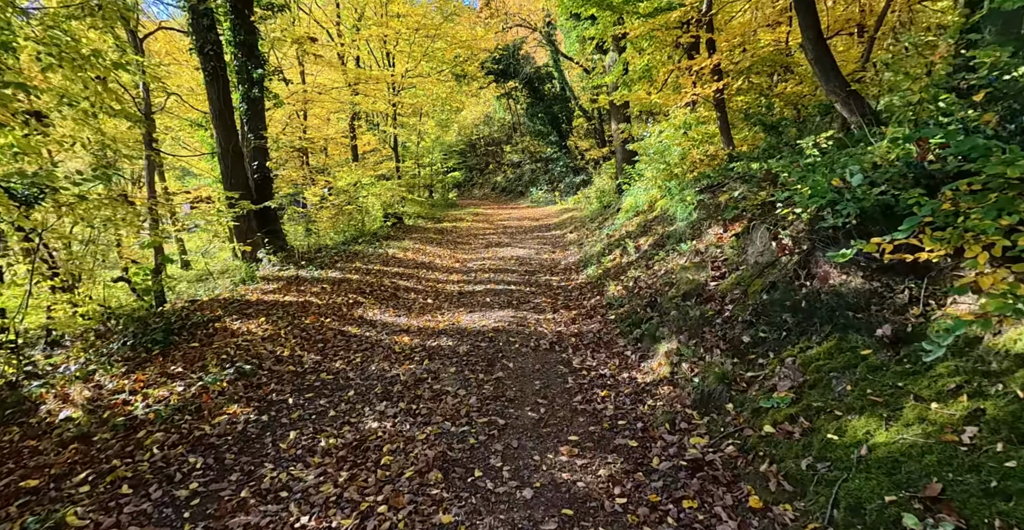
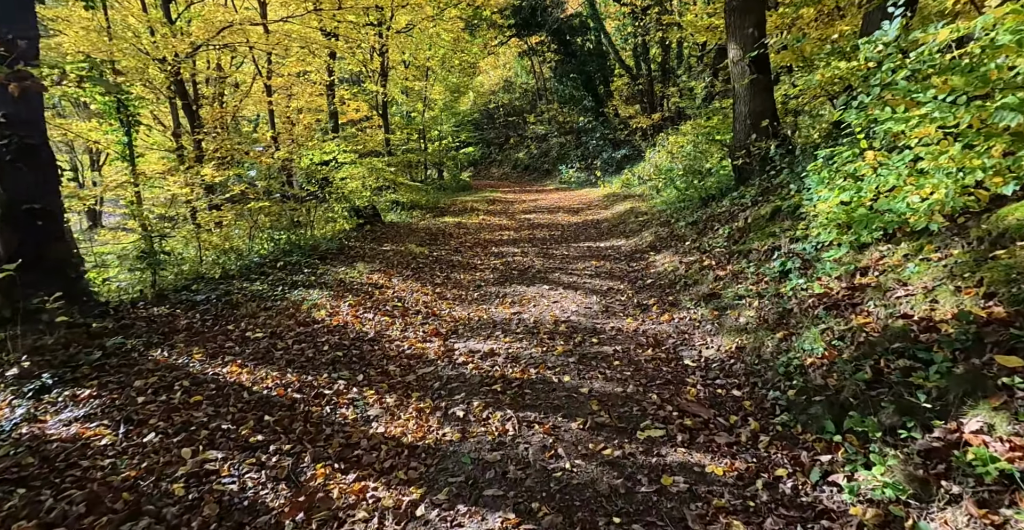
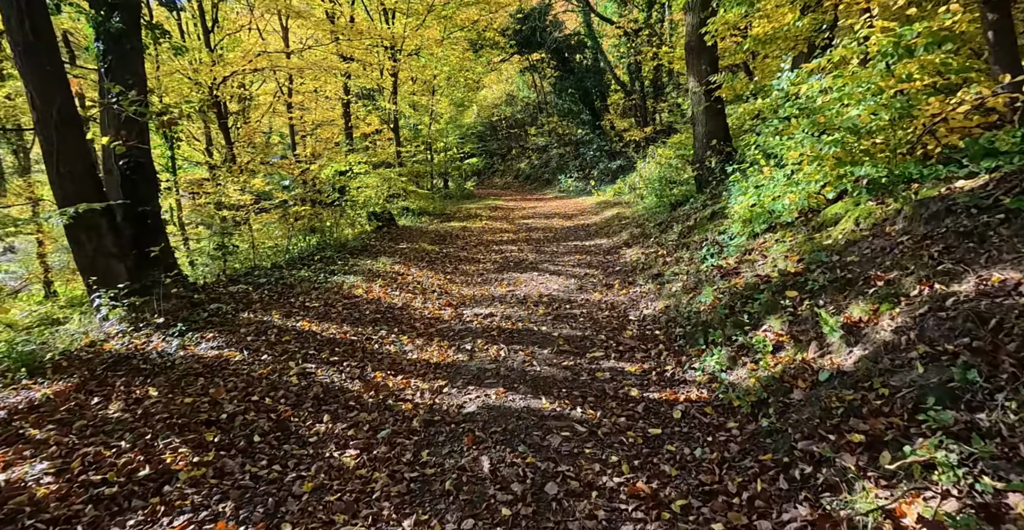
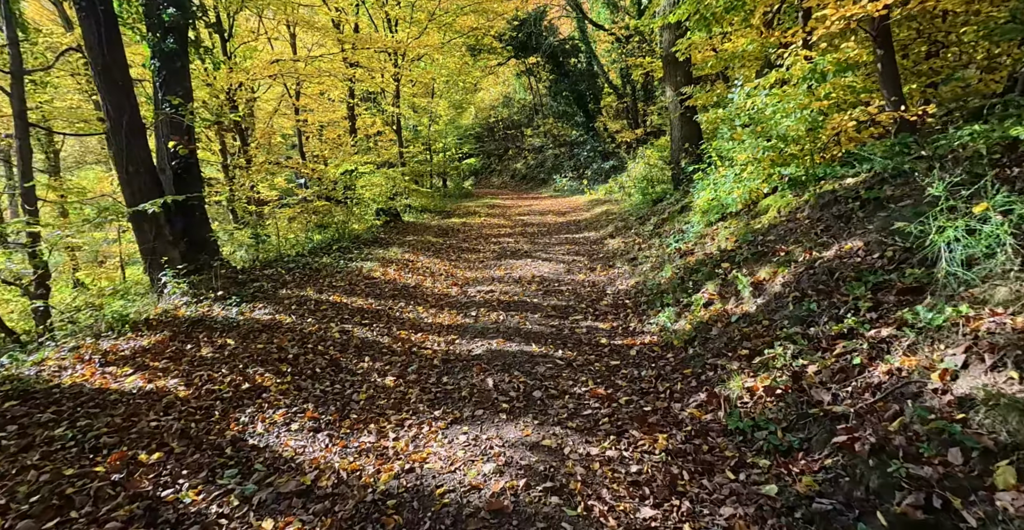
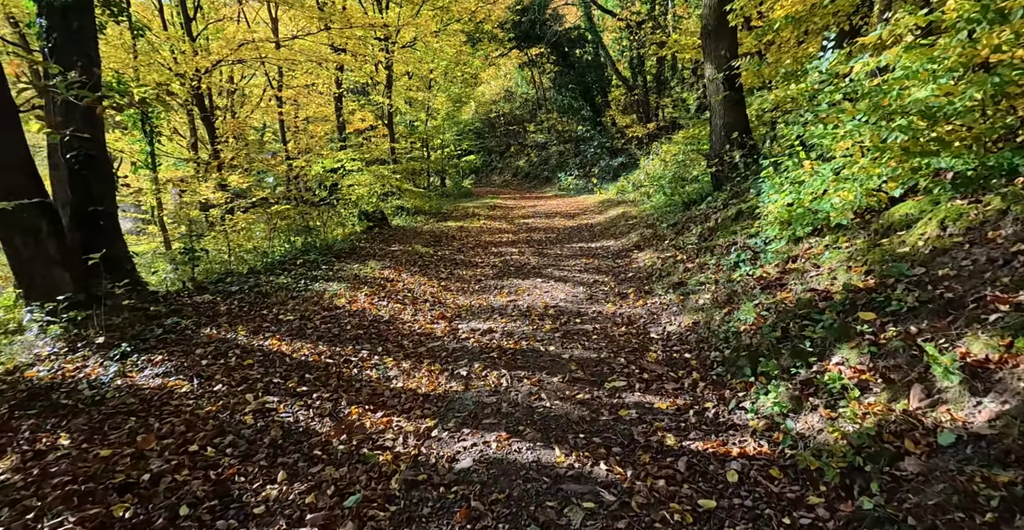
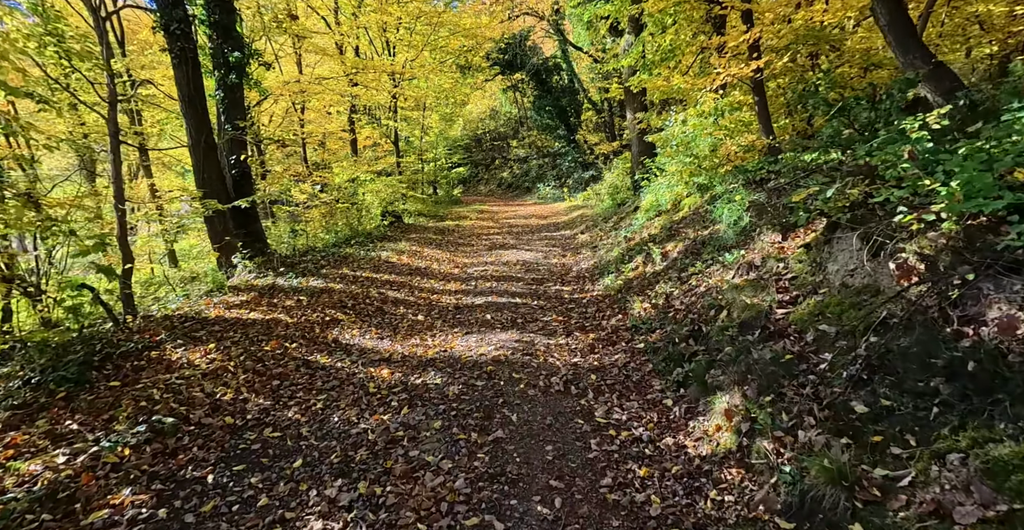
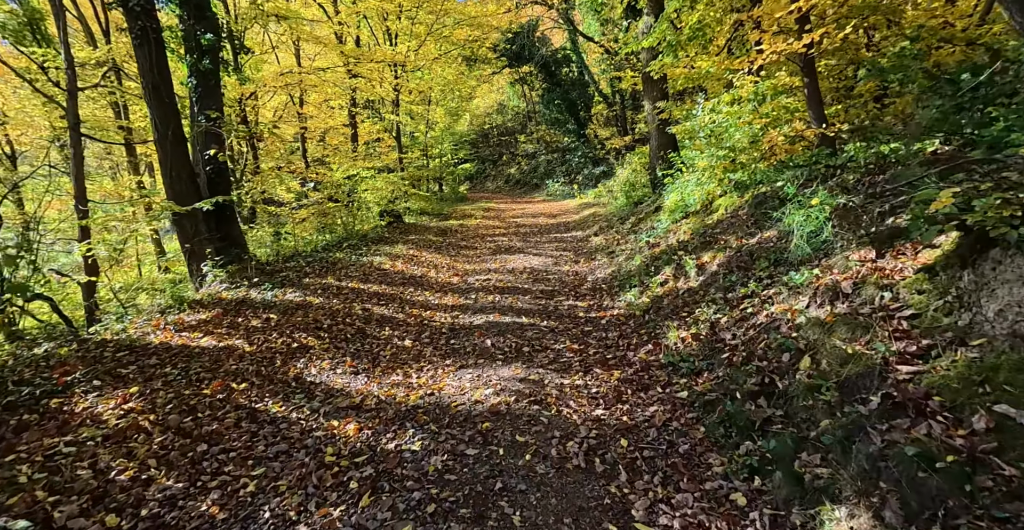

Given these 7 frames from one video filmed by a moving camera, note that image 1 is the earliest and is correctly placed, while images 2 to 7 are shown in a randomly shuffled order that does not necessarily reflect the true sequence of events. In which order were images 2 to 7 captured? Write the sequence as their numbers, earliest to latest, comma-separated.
6, 7, 4, 3, 5, 2
